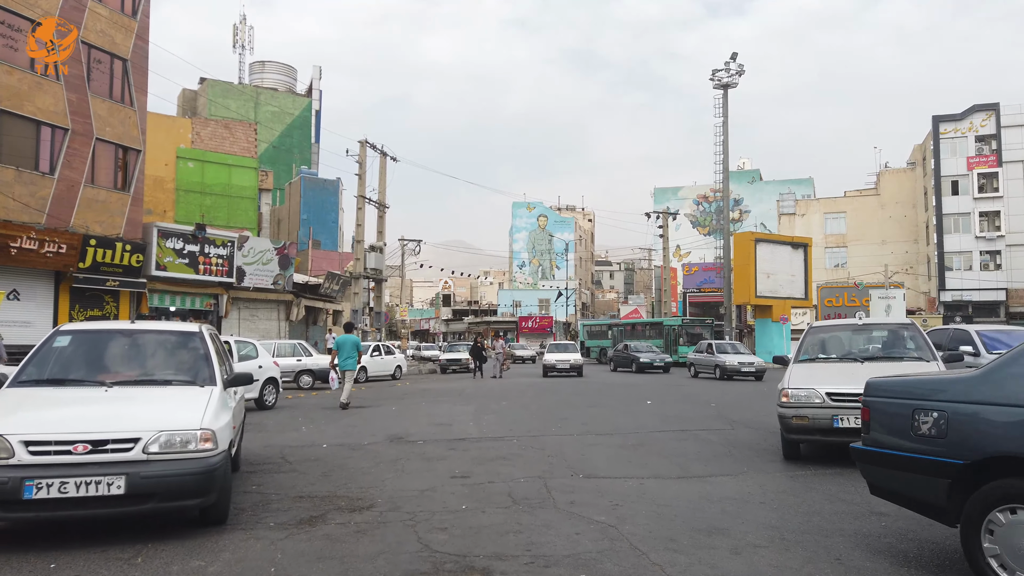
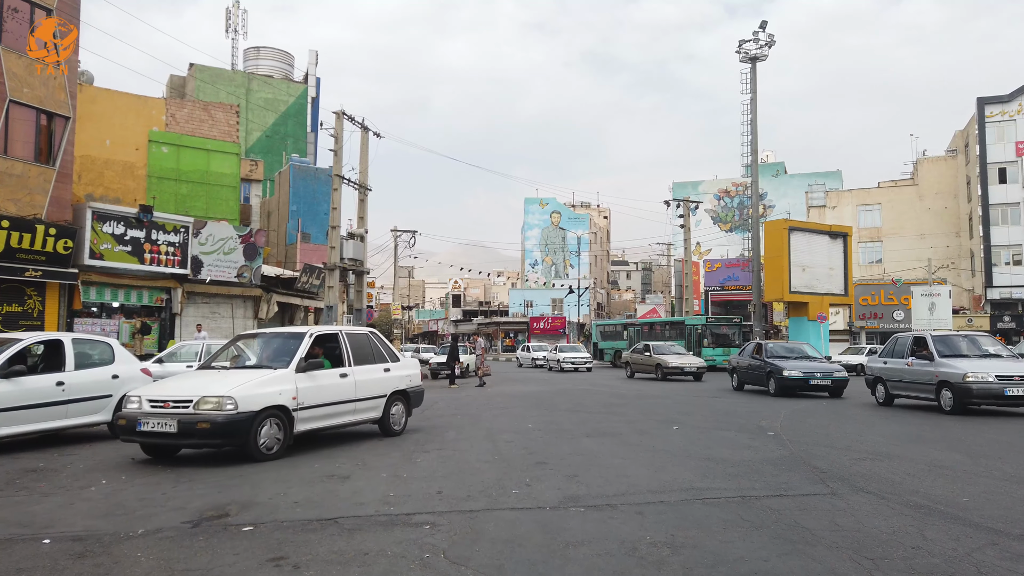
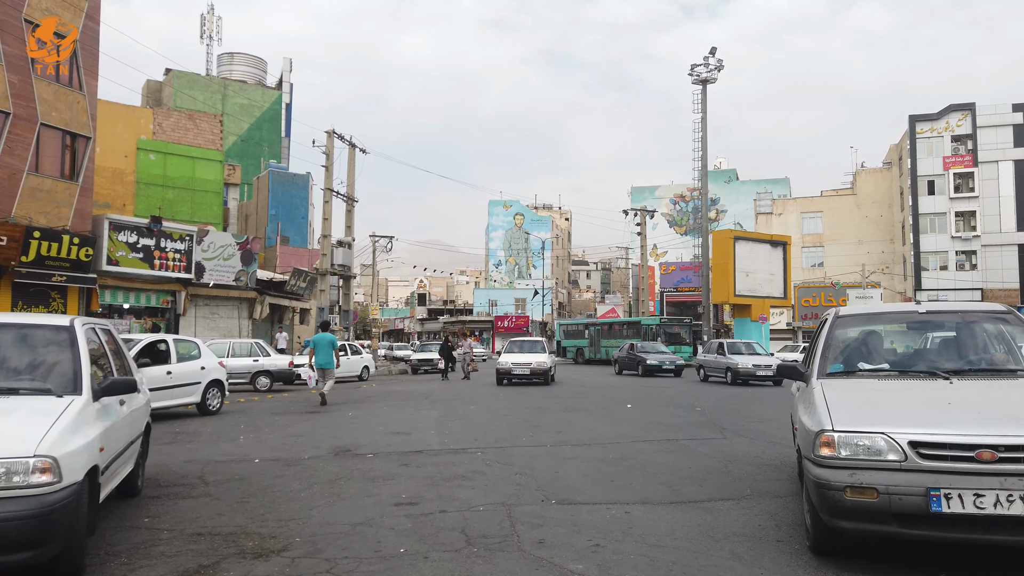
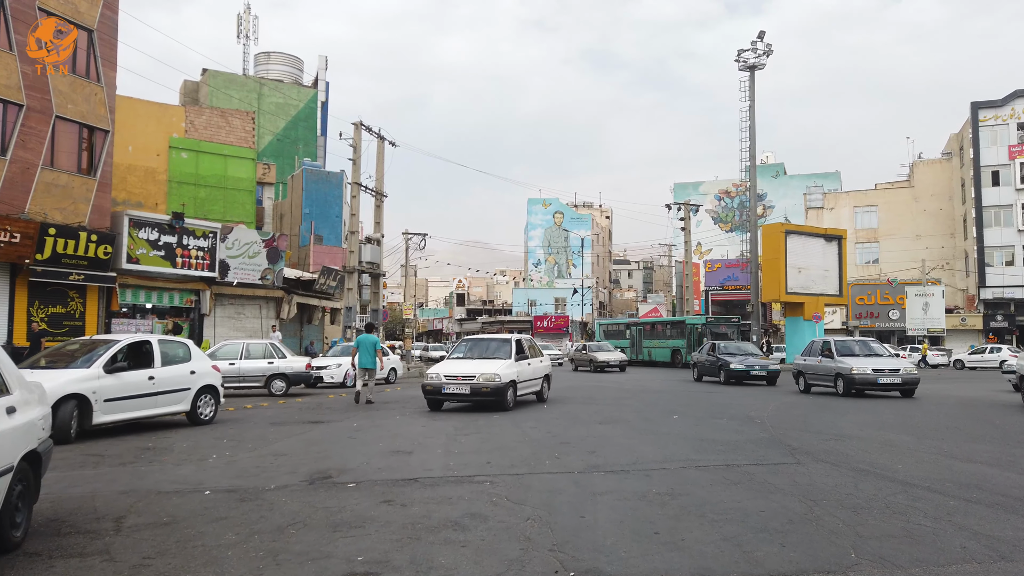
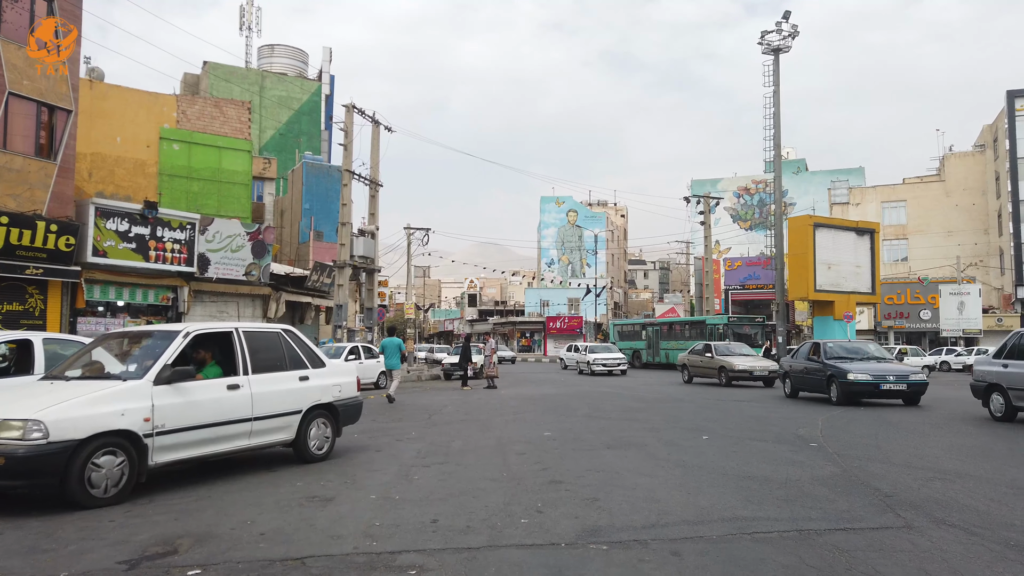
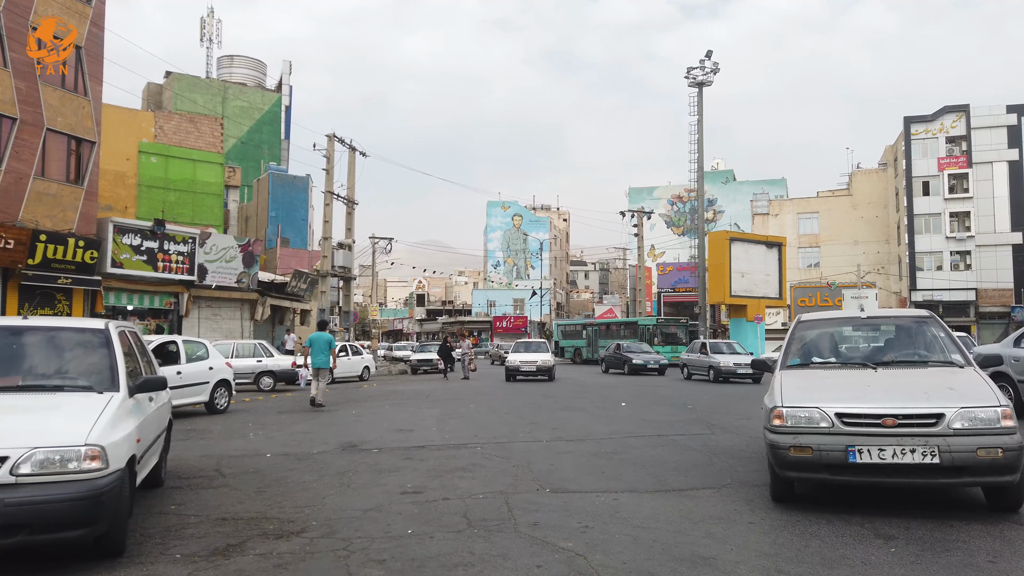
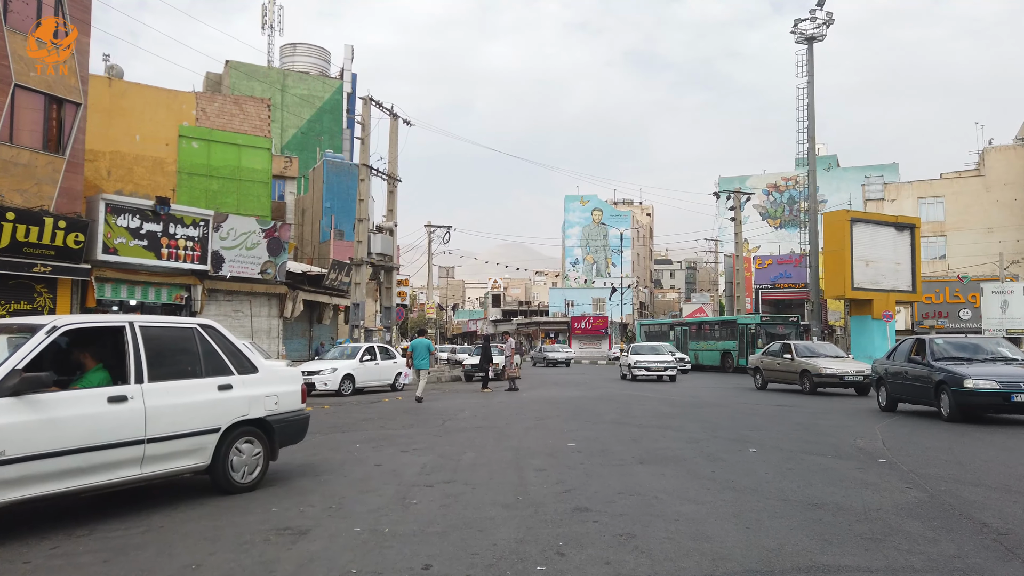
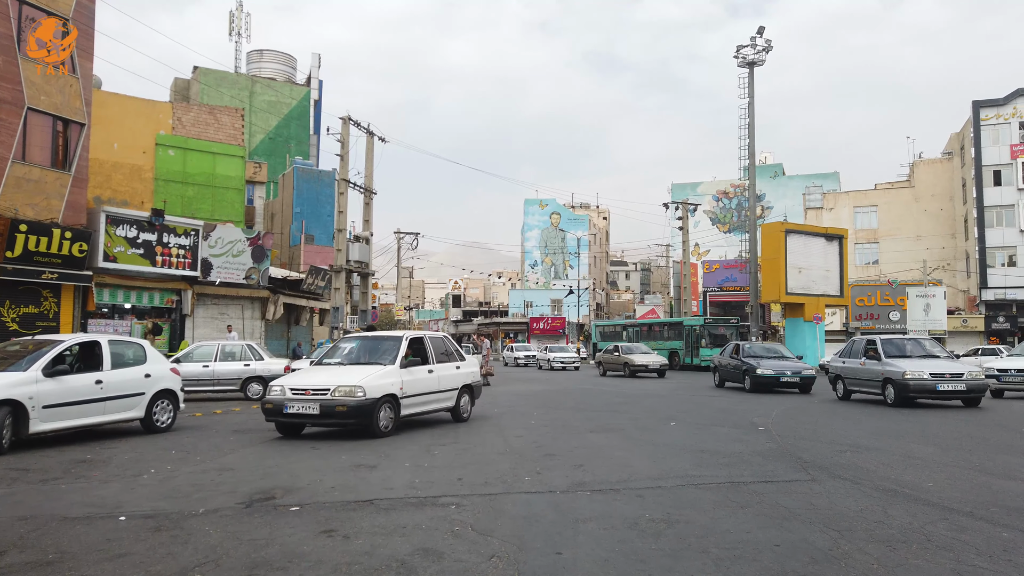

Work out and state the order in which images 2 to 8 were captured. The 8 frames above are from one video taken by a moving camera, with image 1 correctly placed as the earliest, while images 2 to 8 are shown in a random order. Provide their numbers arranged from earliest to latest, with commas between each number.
6, 3, 4, 8, 2, 5, 7
